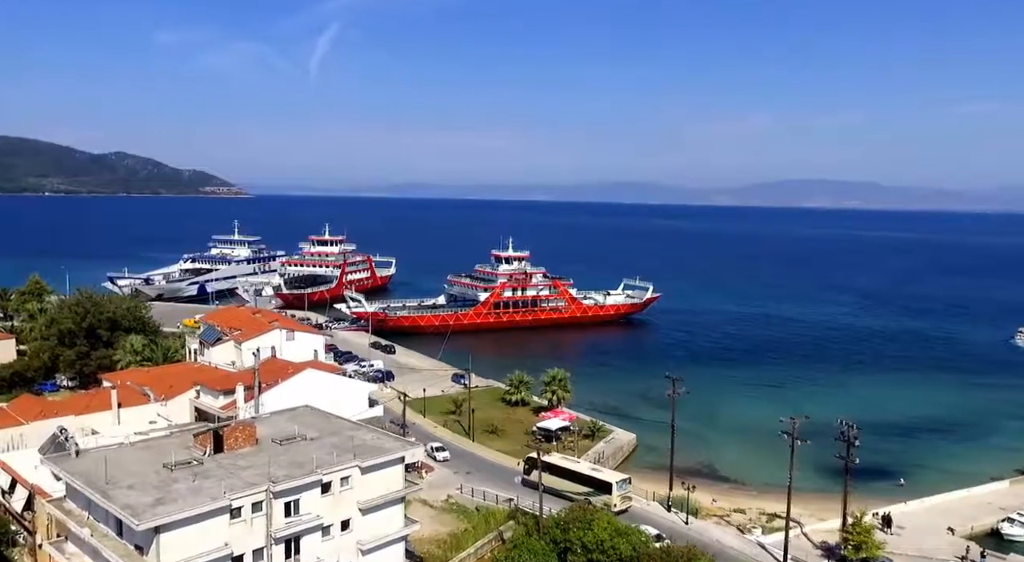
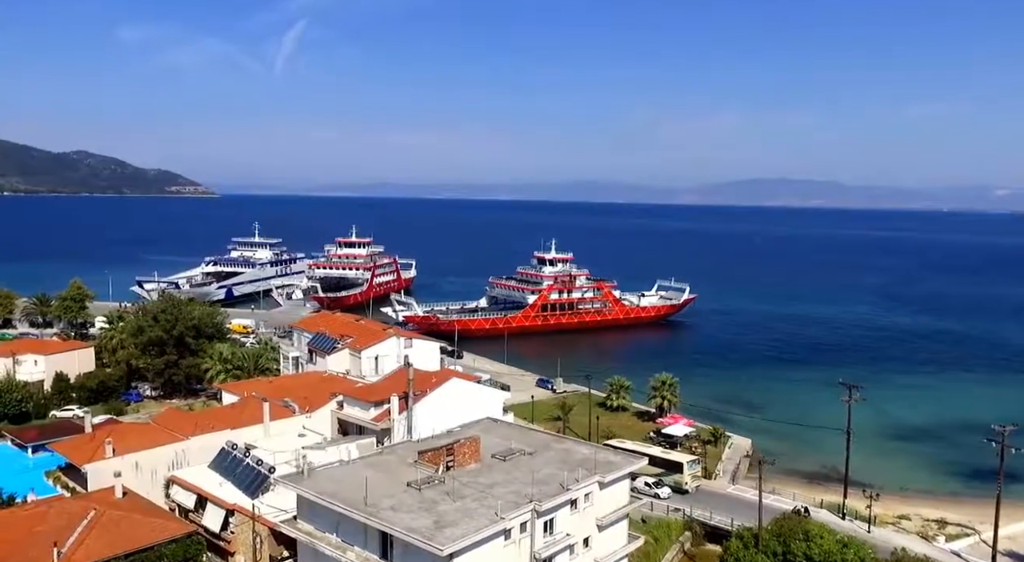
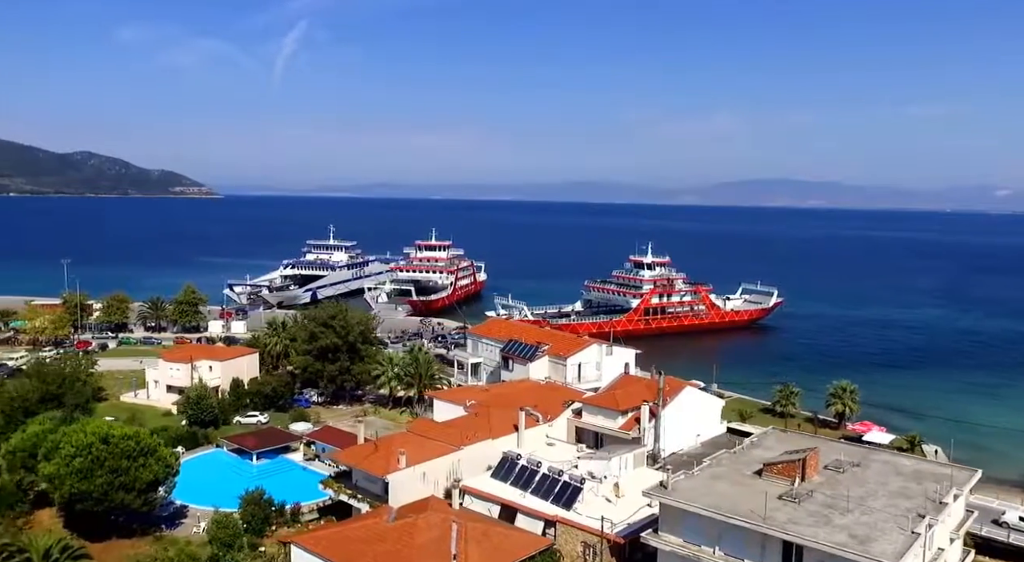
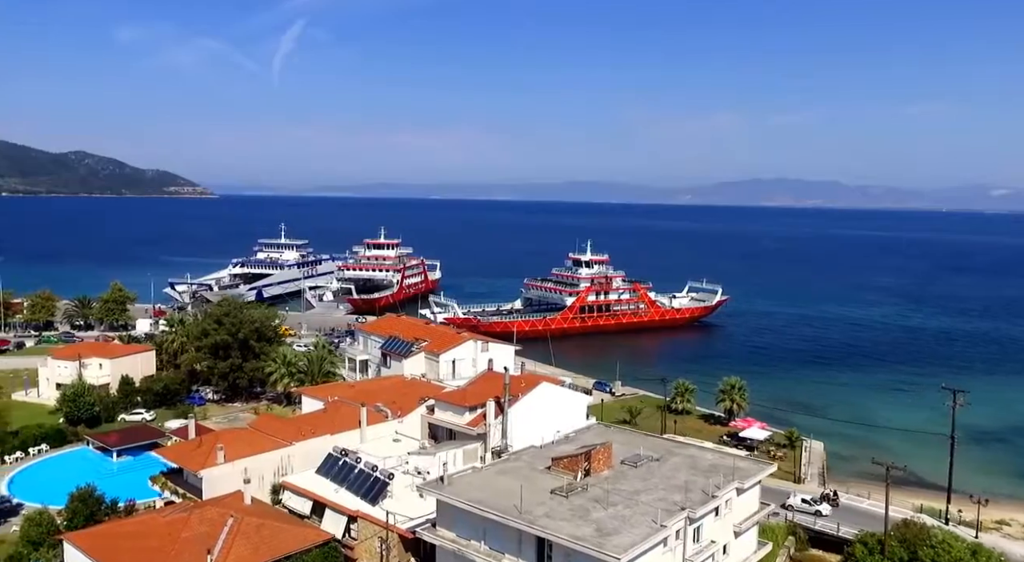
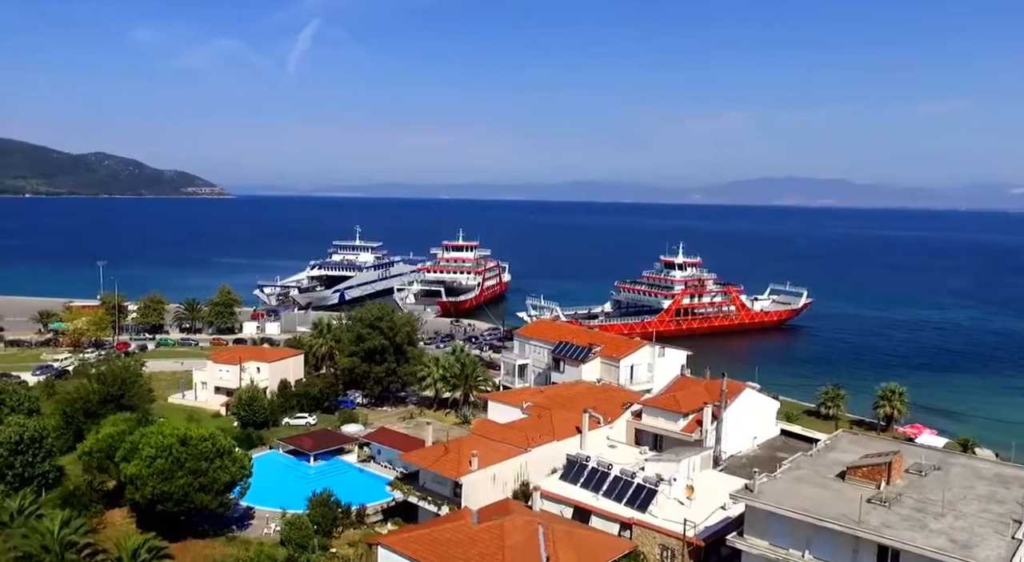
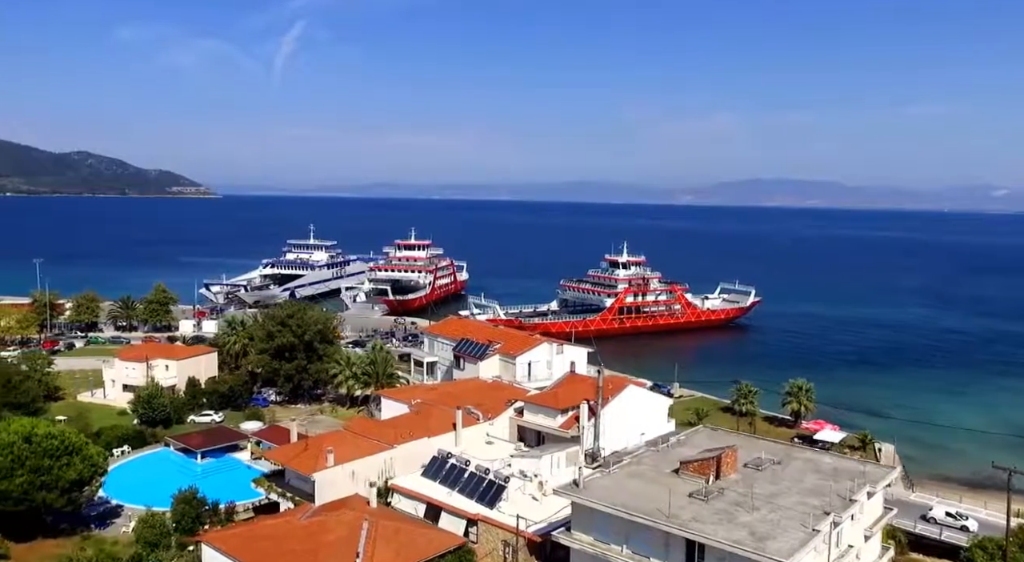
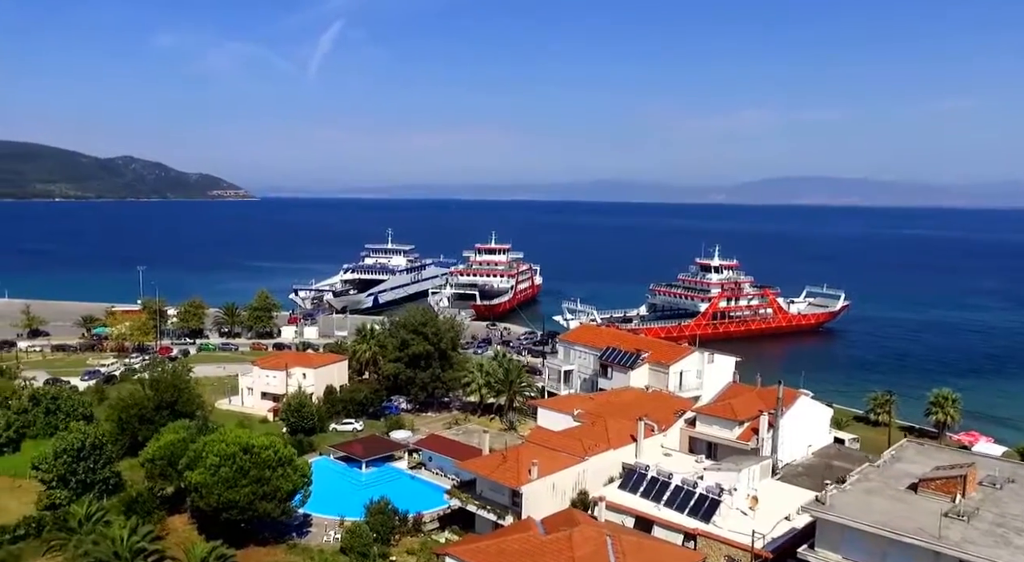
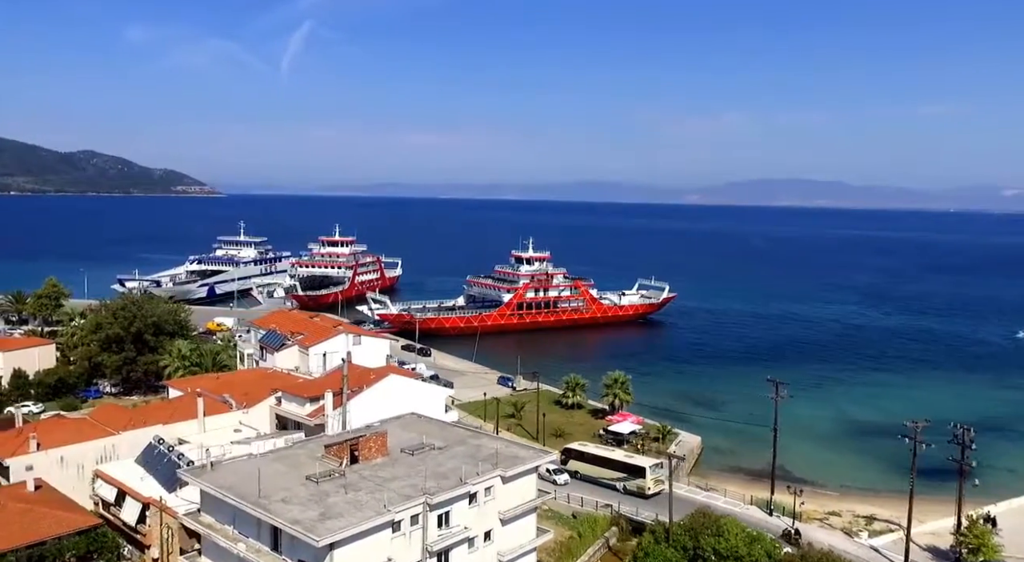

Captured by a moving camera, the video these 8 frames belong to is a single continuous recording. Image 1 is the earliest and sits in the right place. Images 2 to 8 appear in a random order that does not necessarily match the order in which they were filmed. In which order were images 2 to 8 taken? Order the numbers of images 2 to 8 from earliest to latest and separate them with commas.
8, 2, 4, 6, 3, 5, 7
